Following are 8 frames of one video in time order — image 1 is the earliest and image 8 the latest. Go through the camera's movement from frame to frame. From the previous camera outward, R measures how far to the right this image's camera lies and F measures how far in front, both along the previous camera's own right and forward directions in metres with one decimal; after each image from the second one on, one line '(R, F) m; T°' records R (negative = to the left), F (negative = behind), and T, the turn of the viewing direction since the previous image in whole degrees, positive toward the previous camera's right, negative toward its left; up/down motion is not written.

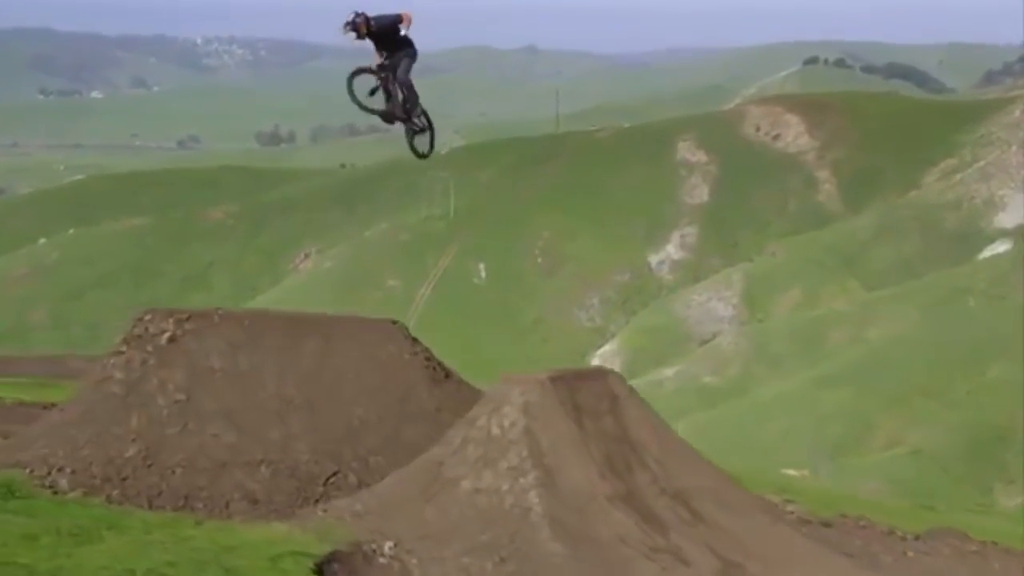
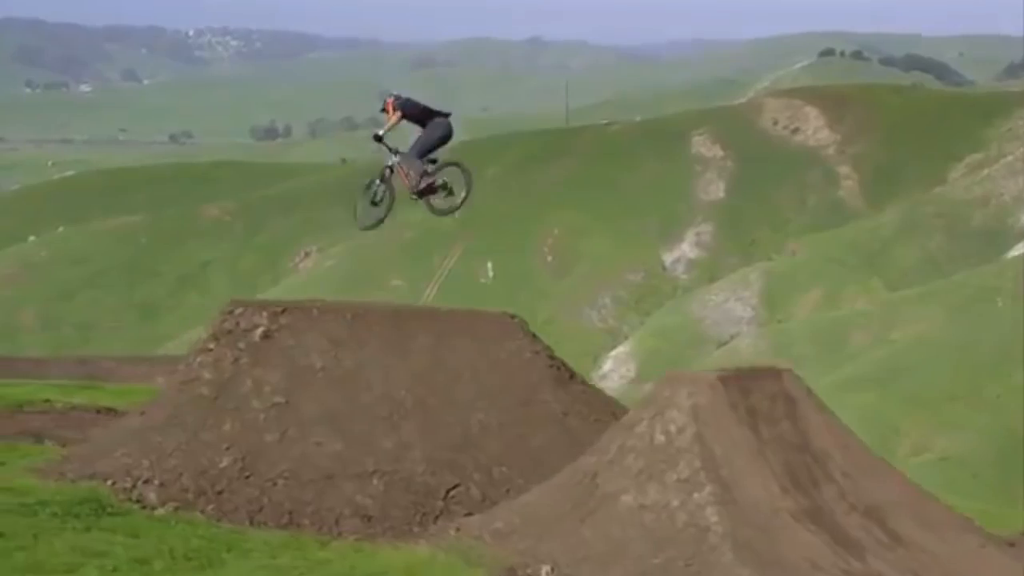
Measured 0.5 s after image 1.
(-1.4, +2.6) m; 0°
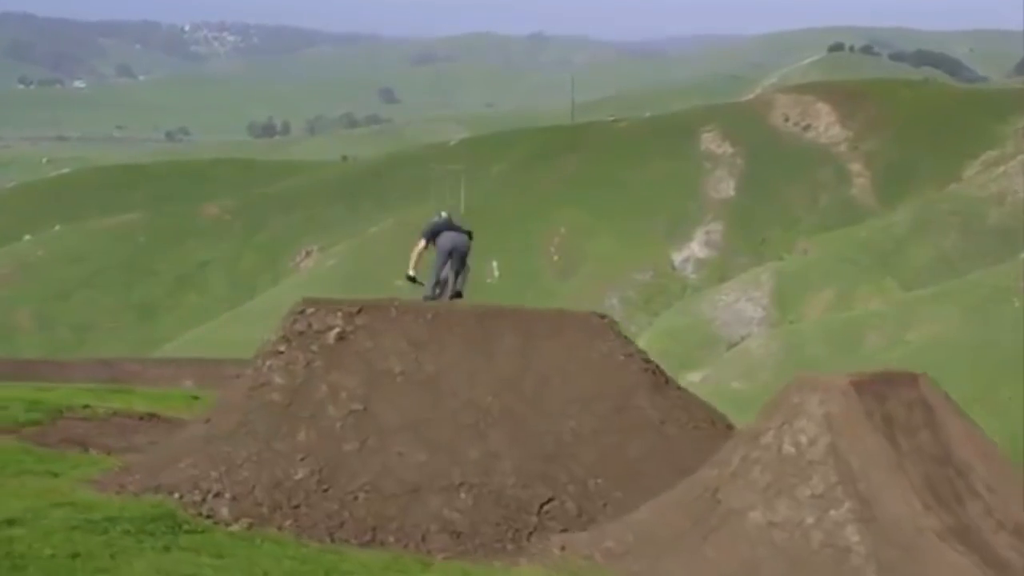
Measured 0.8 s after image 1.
(-0.9, +1.5) m; 0°
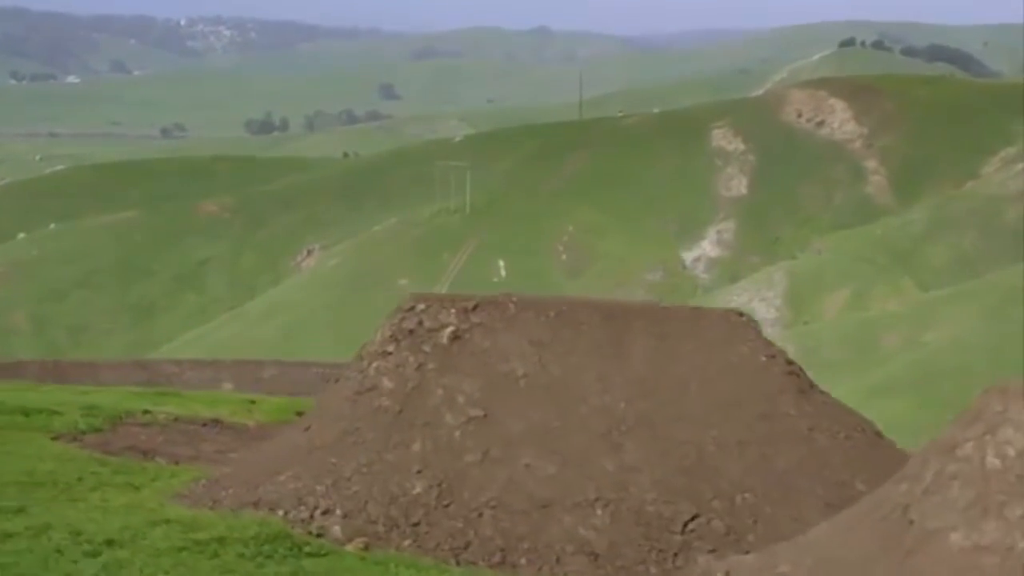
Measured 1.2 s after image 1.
(-1.1, +1.9) m; 0°
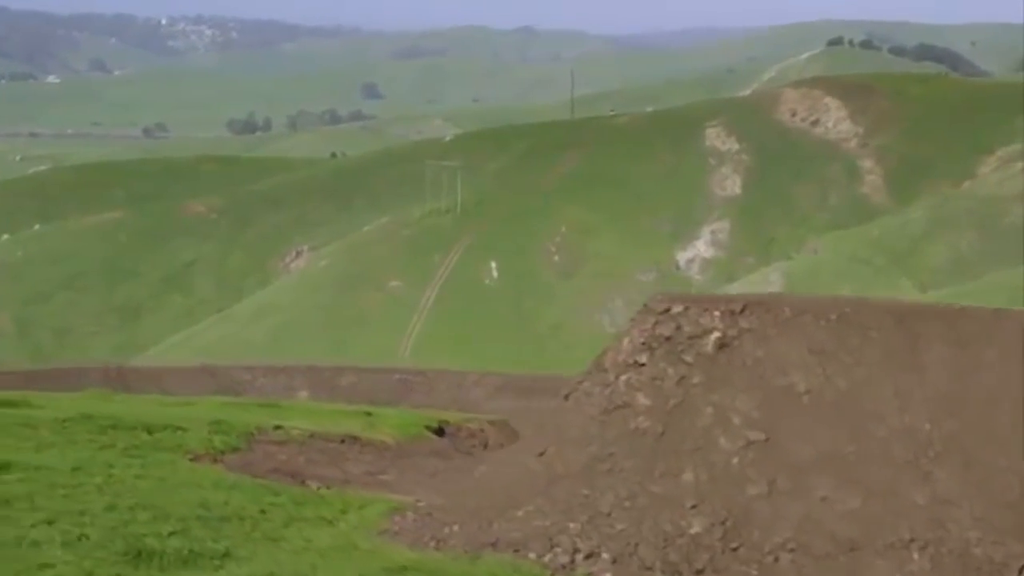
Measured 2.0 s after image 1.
(-1.9, +3.0) m; +1°
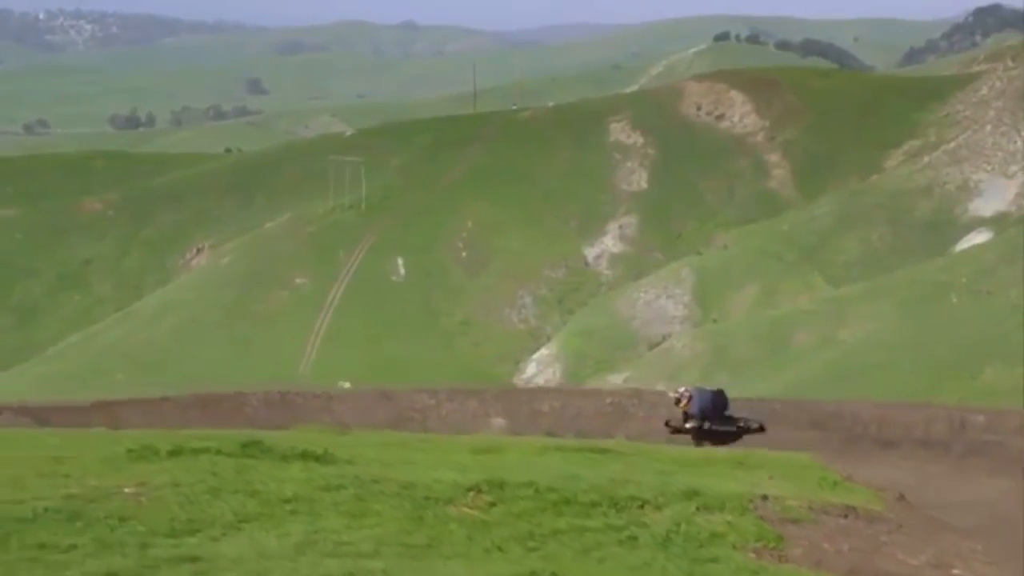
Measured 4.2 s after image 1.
(-4.9, +6.9) m; +3°
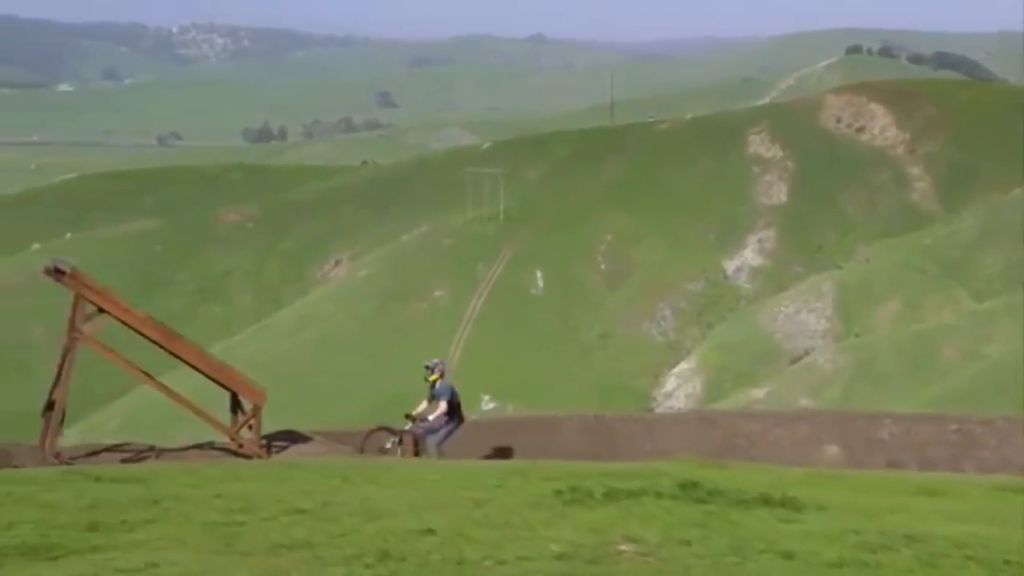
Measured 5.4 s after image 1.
(-2.6, +3.1) m; -3°
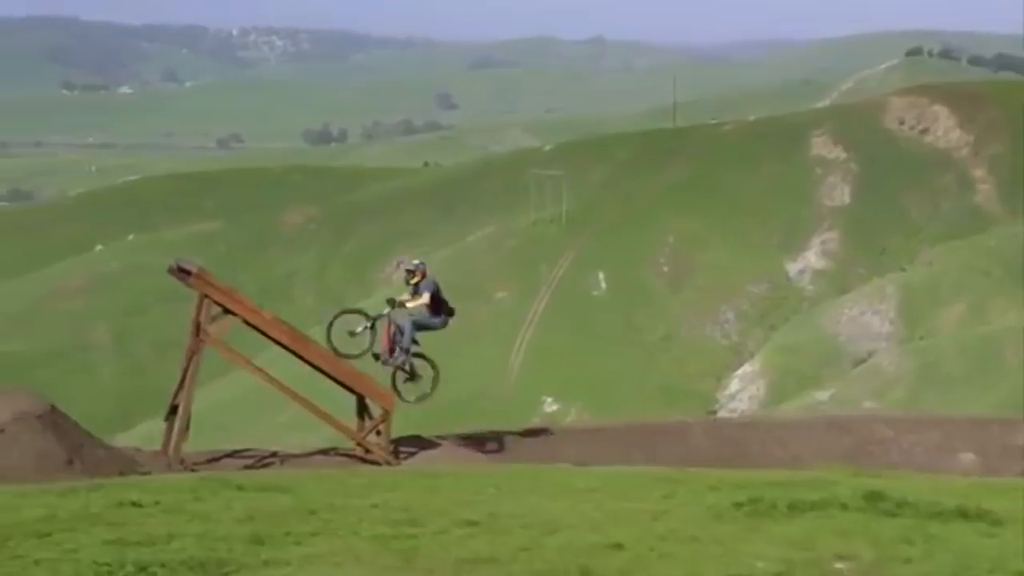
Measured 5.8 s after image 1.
(-0.8, +0.9) m; -1°
